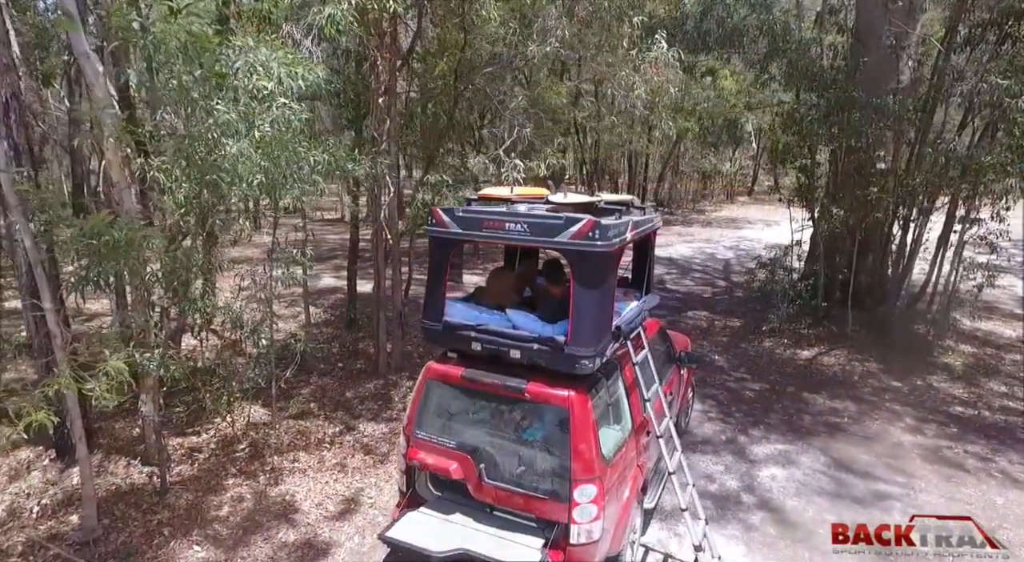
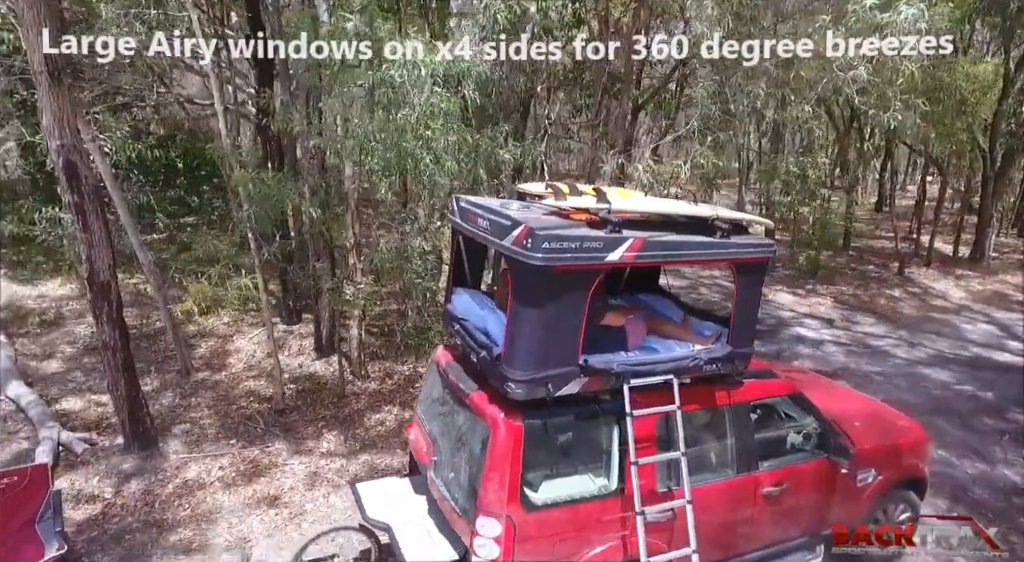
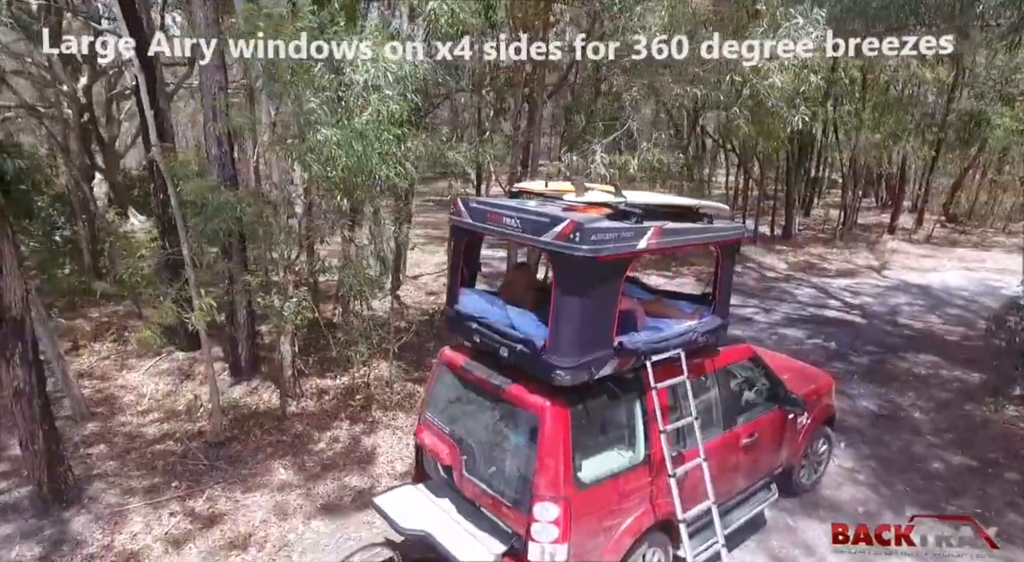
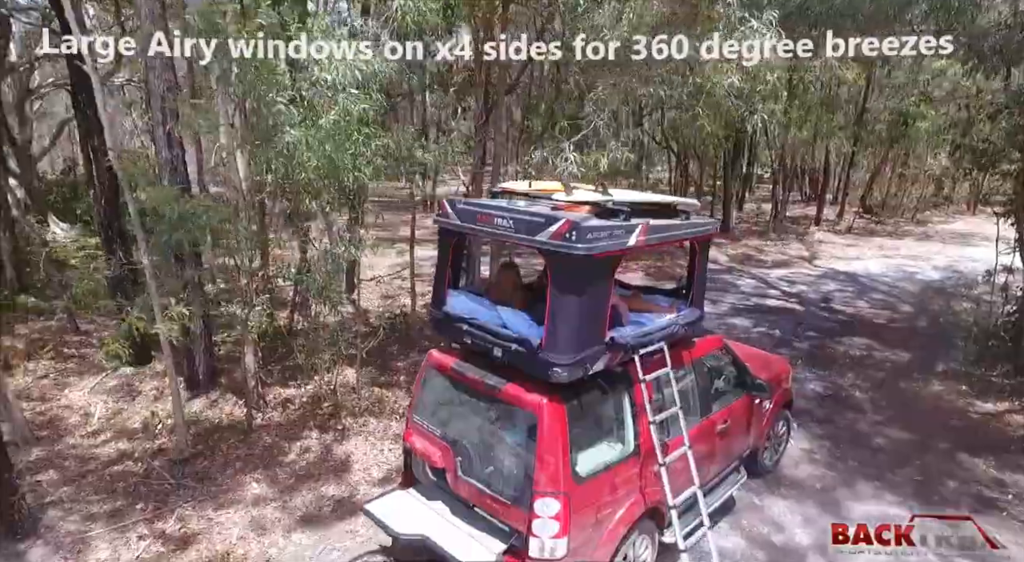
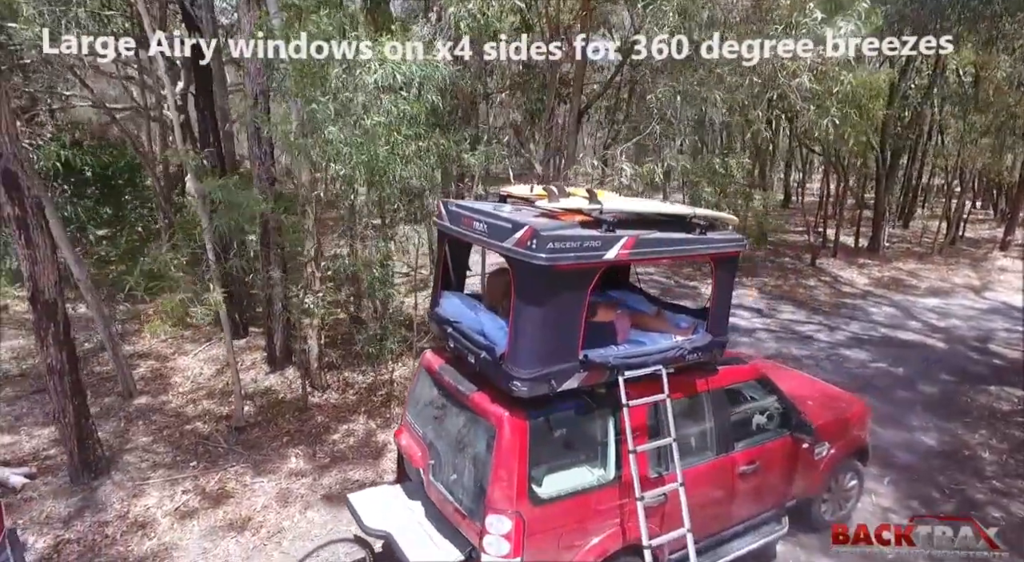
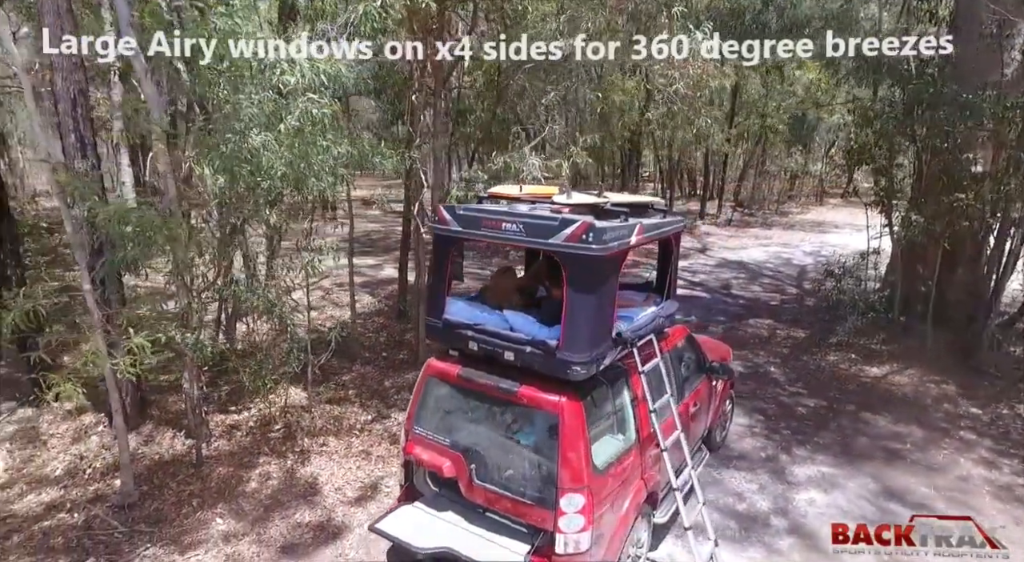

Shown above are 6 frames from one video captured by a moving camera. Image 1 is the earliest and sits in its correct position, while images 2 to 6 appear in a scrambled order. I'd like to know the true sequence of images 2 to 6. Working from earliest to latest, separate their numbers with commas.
6, 4, 3, 5, 2
